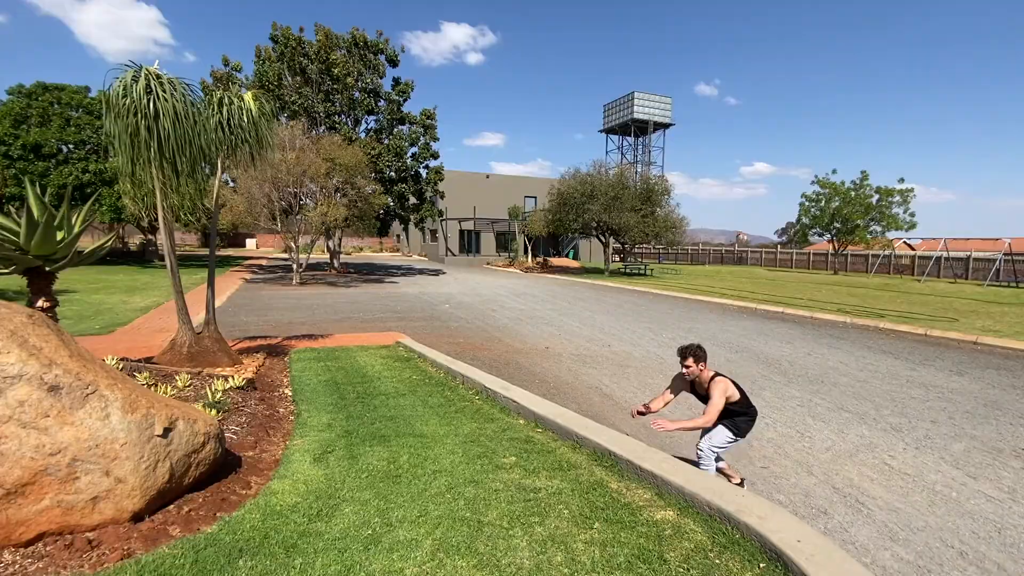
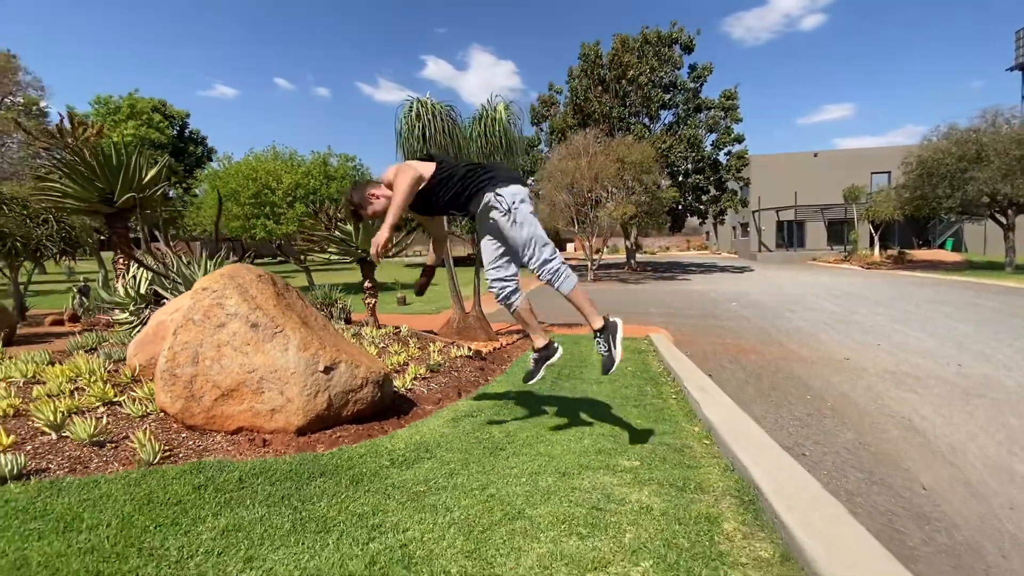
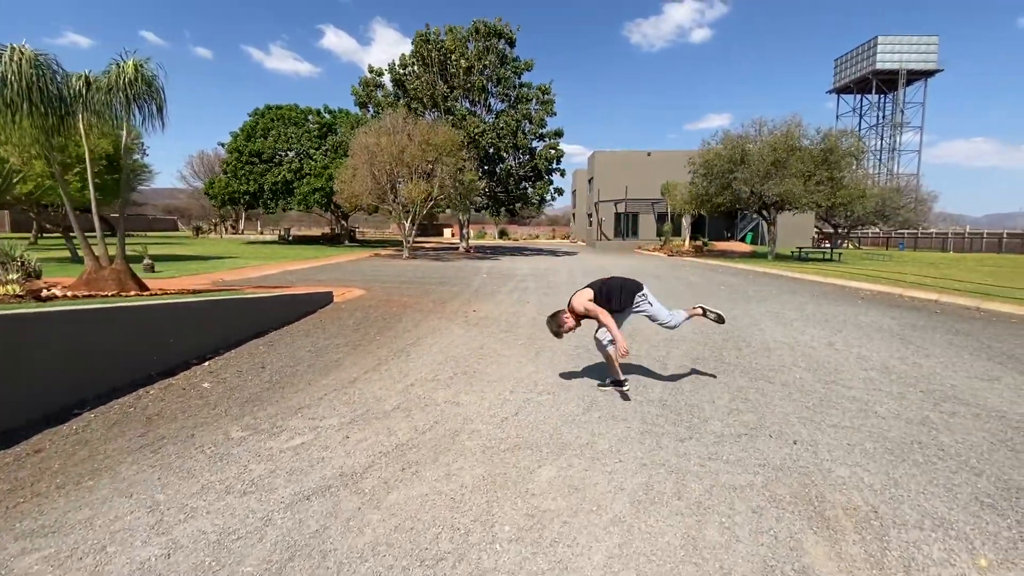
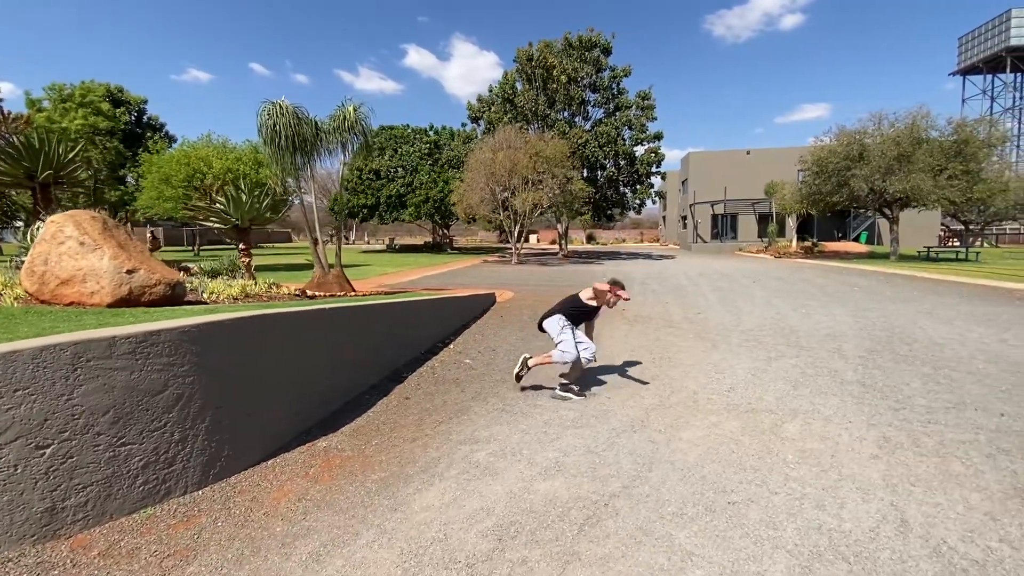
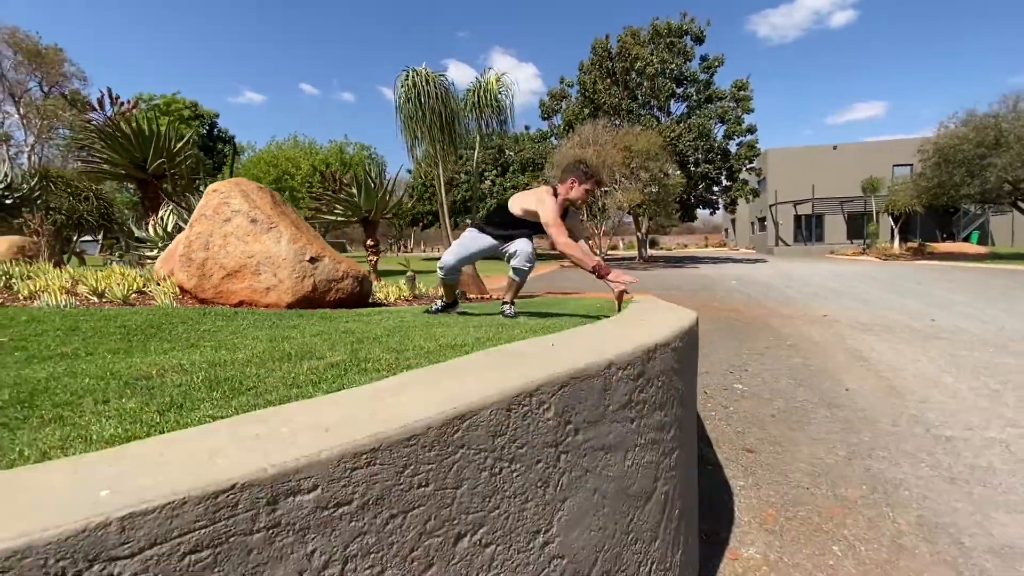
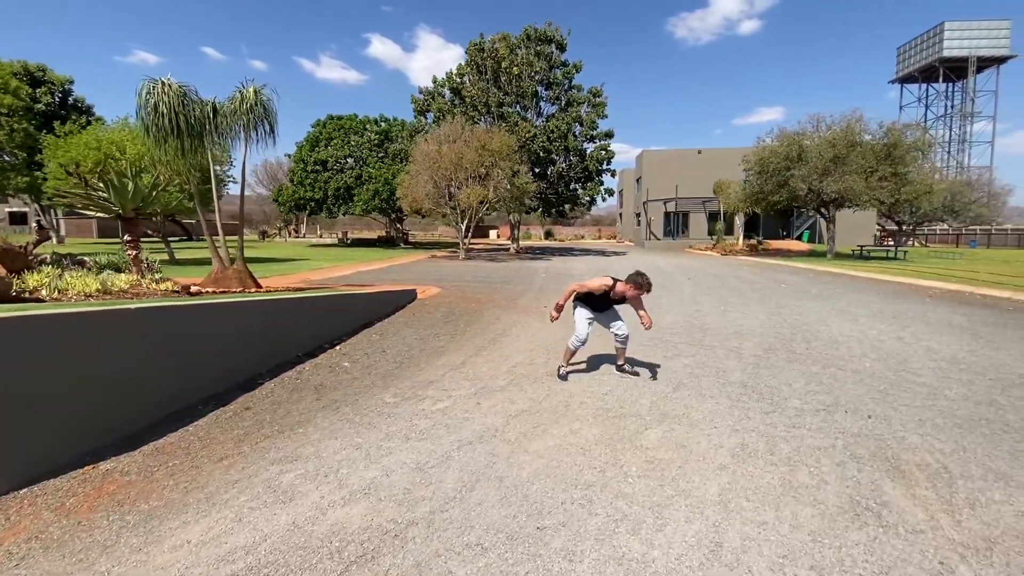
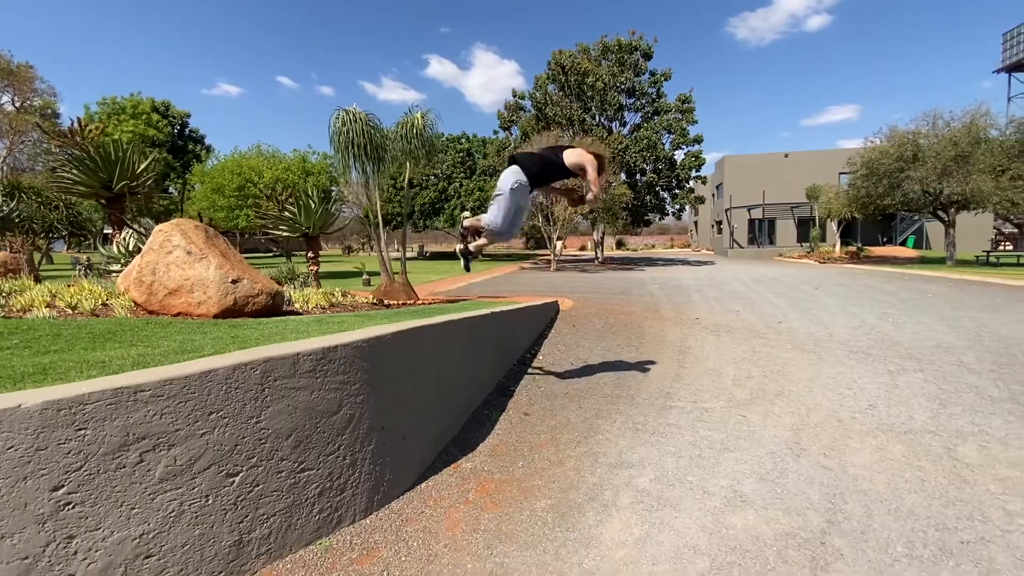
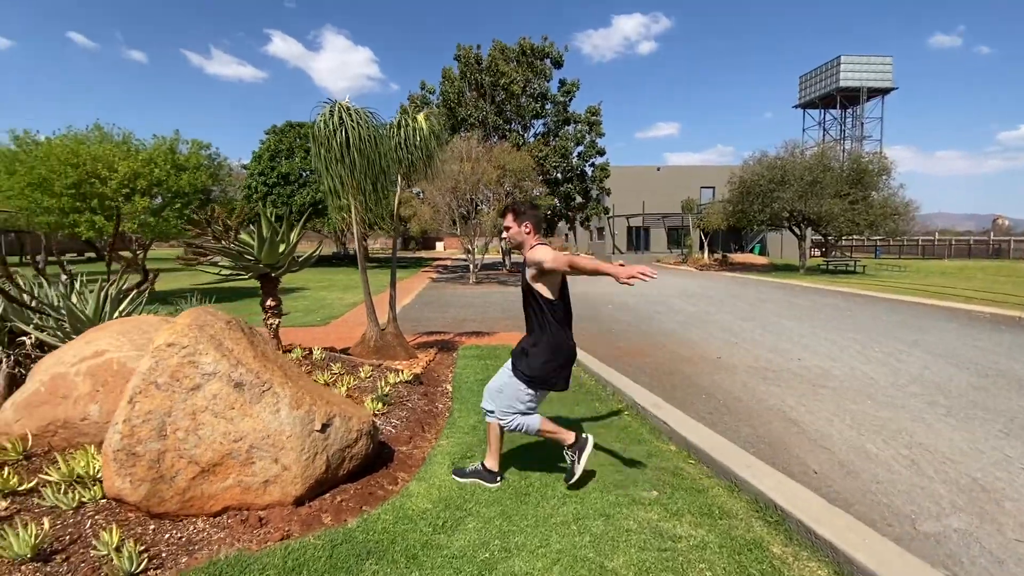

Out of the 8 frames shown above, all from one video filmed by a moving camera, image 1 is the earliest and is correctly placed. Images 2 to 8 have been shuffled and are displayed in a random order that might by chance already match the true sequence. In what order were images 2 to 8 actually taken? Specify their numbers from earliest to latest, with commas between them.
8, 2, 5, 7, 4, 6, 3
